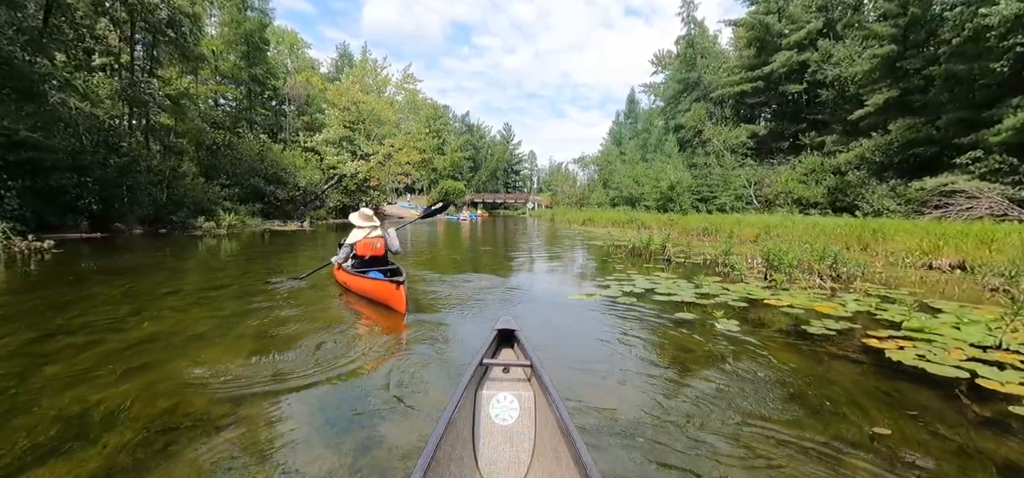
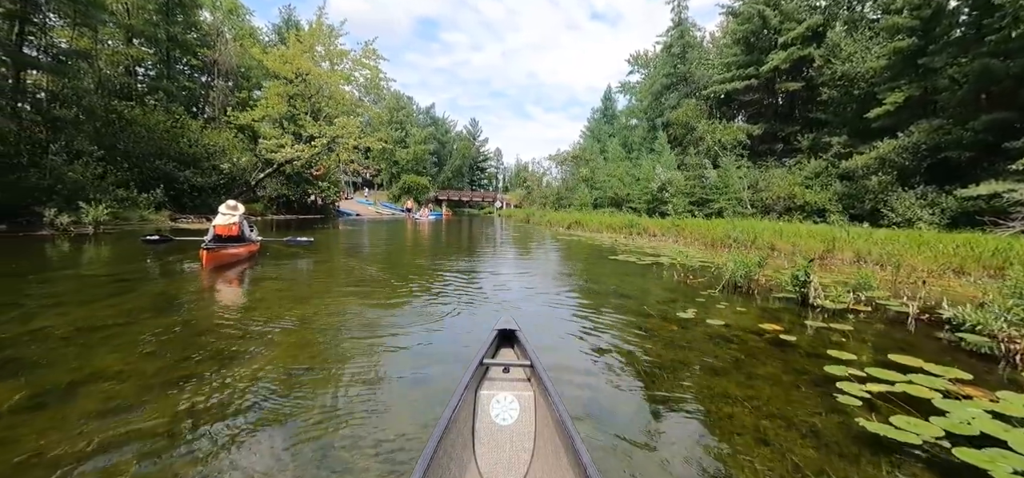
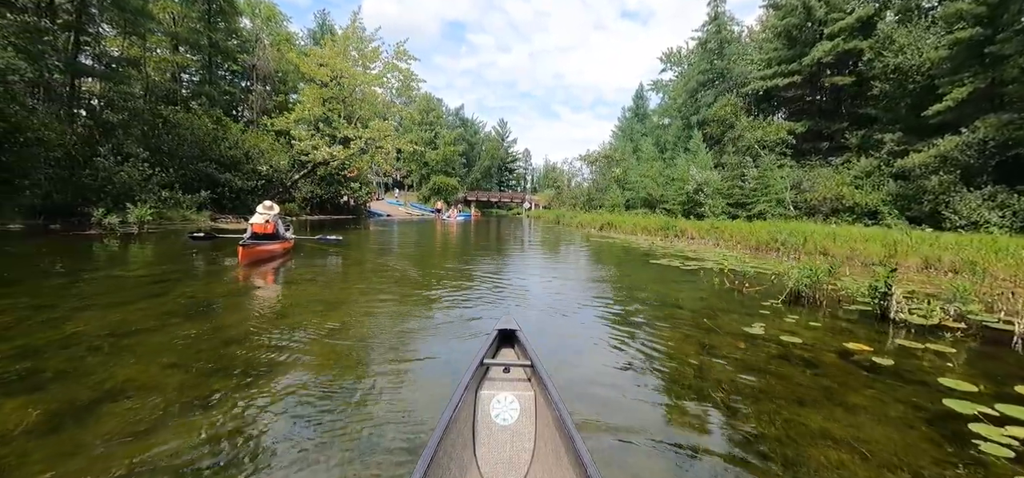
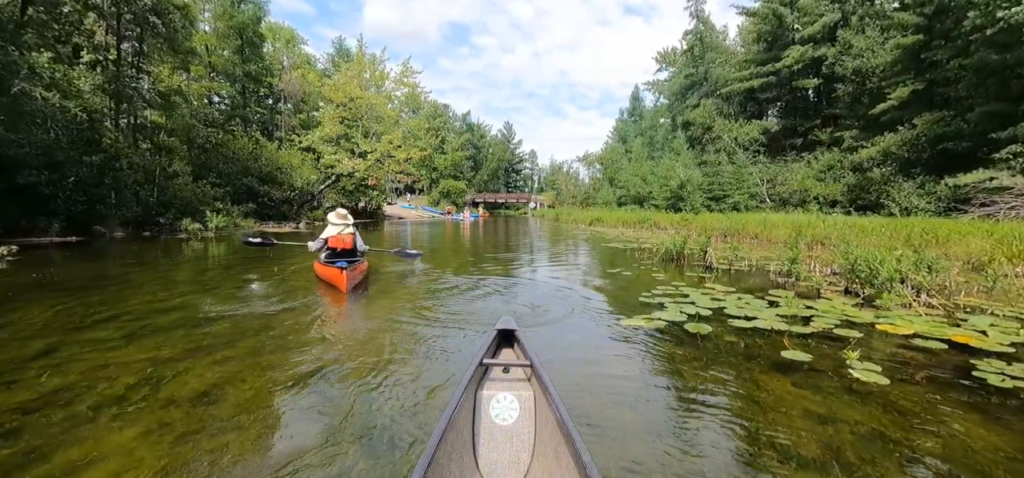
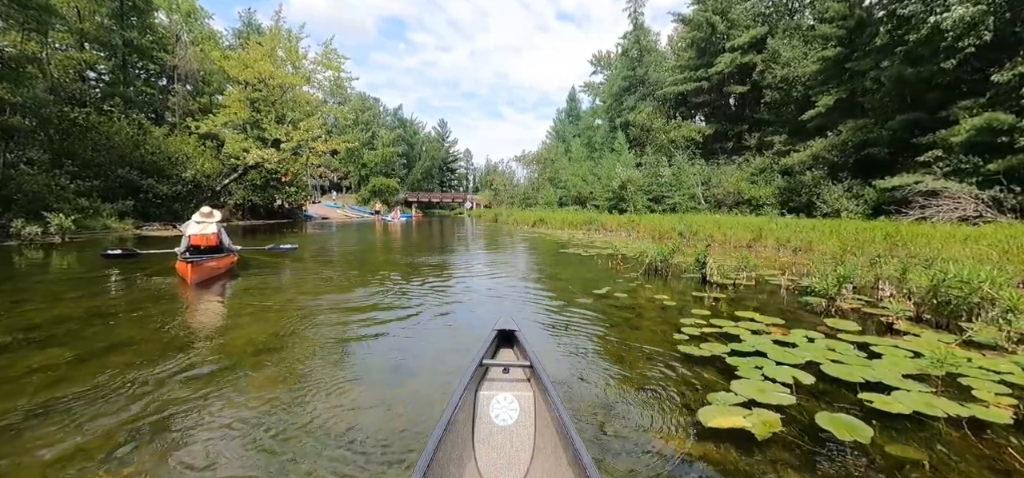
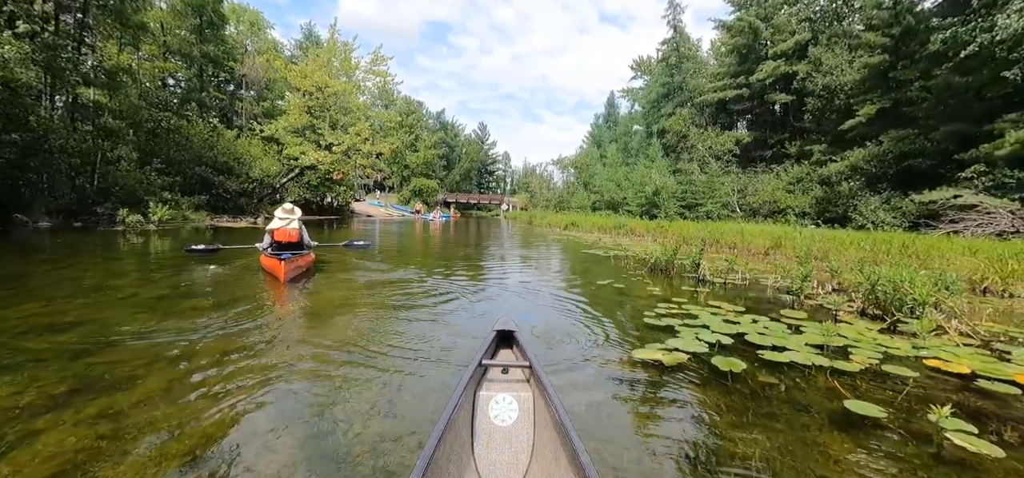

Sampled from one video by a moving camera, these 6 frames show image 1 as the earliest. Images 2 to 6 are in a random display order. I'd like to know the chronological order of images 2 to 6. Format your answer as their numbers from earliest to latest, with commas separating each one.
4, 6, 5, 2, 3
